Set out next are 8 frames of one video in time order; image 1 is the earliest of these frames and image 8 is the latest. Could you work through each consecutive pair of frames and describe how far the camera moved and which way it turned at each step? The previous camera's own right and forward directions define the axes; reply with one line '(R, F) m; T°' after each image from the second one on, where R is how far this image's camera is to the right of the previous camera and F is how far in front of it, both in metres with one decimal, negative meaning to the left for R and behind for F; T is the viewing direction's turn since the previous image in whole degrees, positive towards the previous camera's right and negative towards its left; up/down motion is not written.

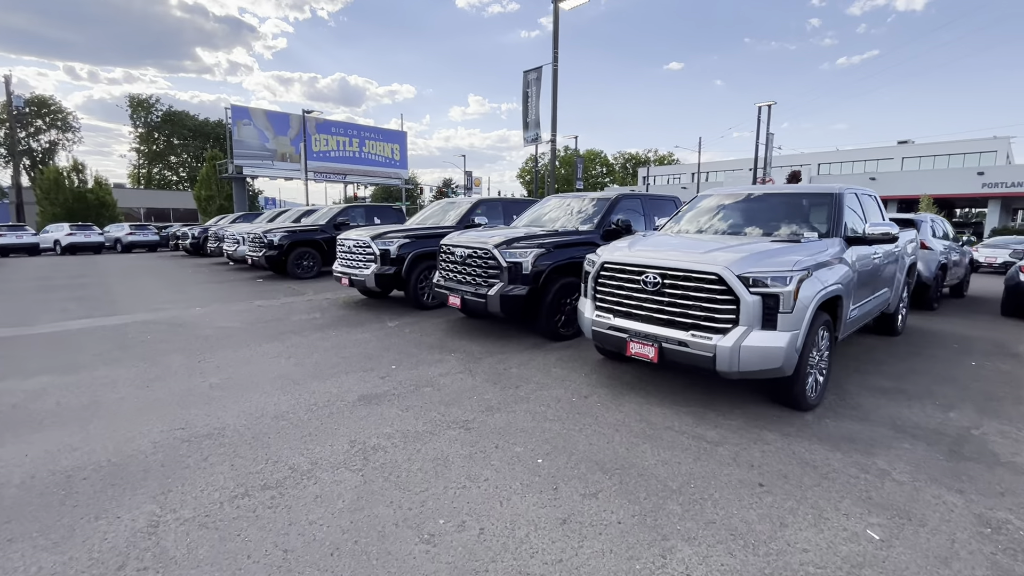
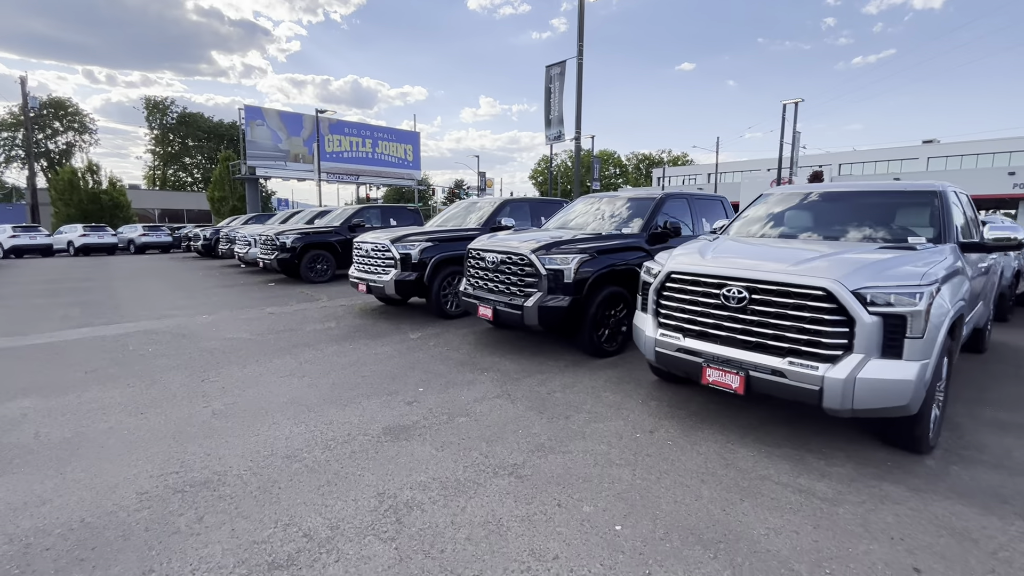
(-0.3, +0.7) m; -1°
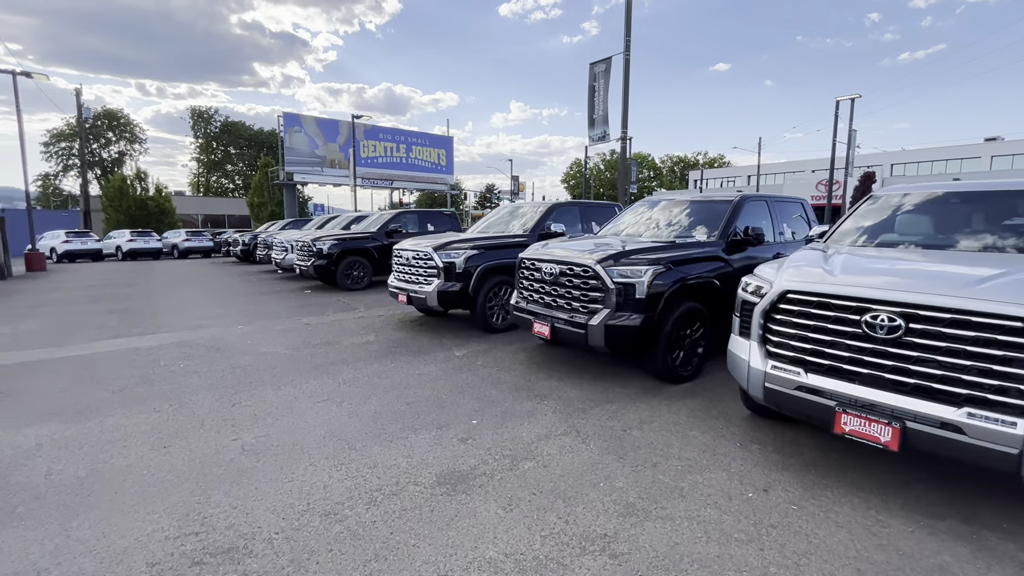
(-0.3, +0.6) m; -4°
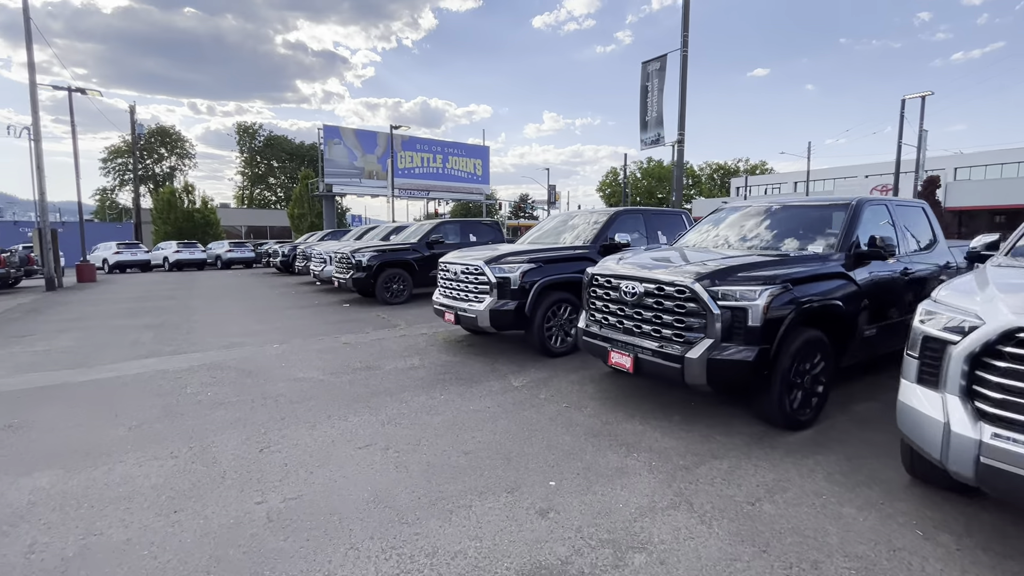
(-0.4, +0.8) m; -4°
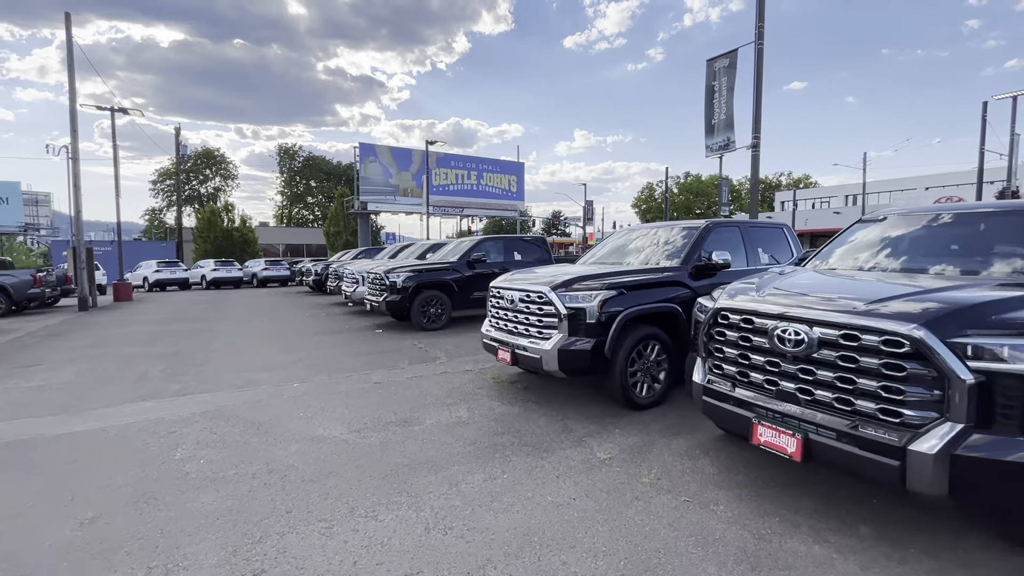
(-0.4, +1.3) m; -4°
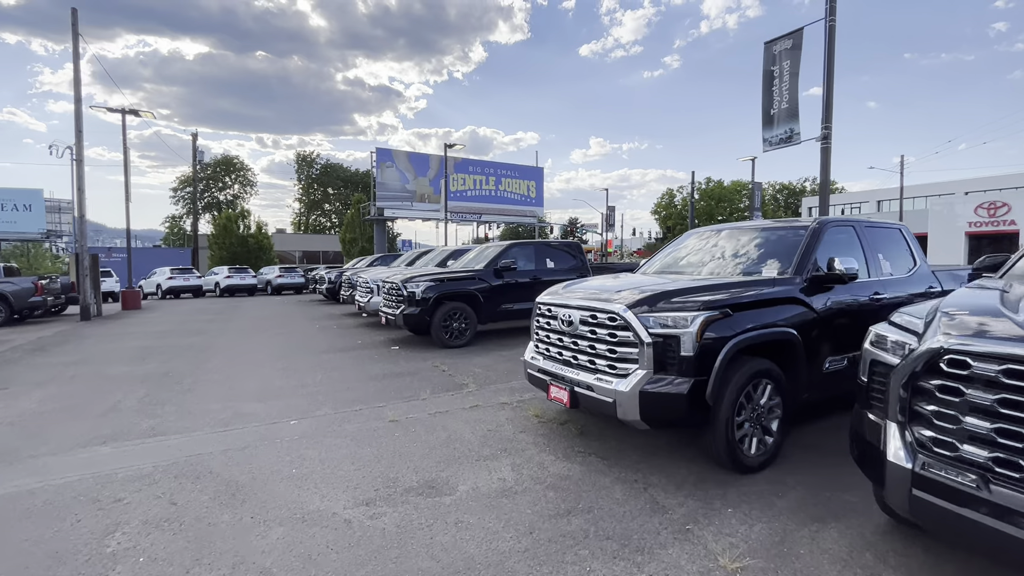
(-0.4, +1.2) m; -2°
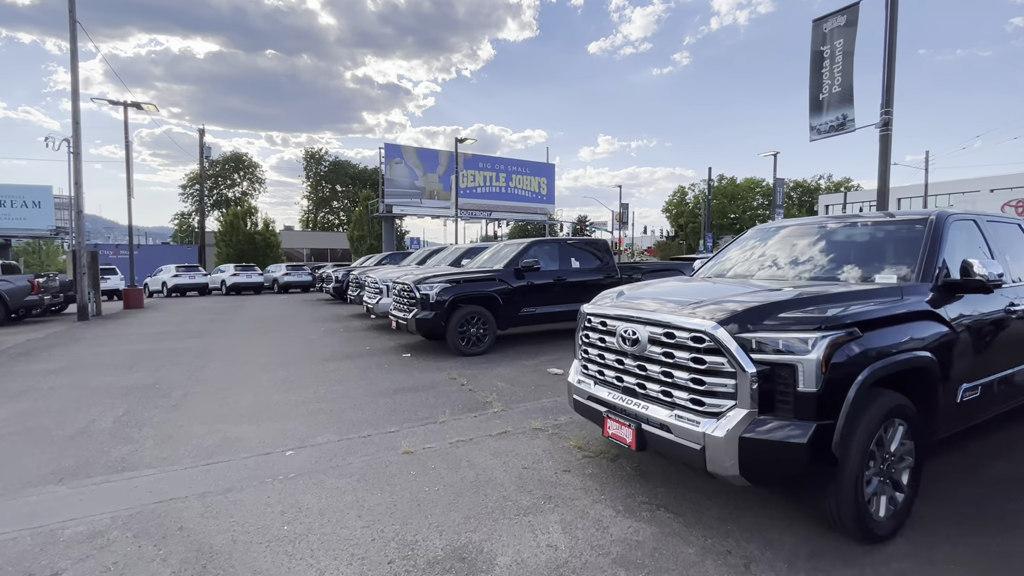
(-0.3, +0.8) m; -1°
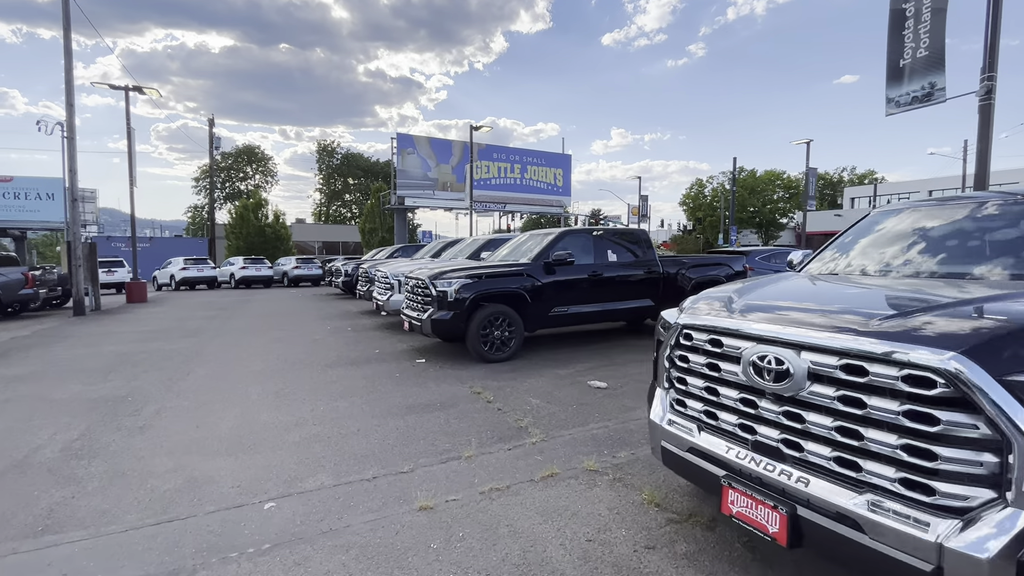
(-0.3, +1.1) m; -1°
